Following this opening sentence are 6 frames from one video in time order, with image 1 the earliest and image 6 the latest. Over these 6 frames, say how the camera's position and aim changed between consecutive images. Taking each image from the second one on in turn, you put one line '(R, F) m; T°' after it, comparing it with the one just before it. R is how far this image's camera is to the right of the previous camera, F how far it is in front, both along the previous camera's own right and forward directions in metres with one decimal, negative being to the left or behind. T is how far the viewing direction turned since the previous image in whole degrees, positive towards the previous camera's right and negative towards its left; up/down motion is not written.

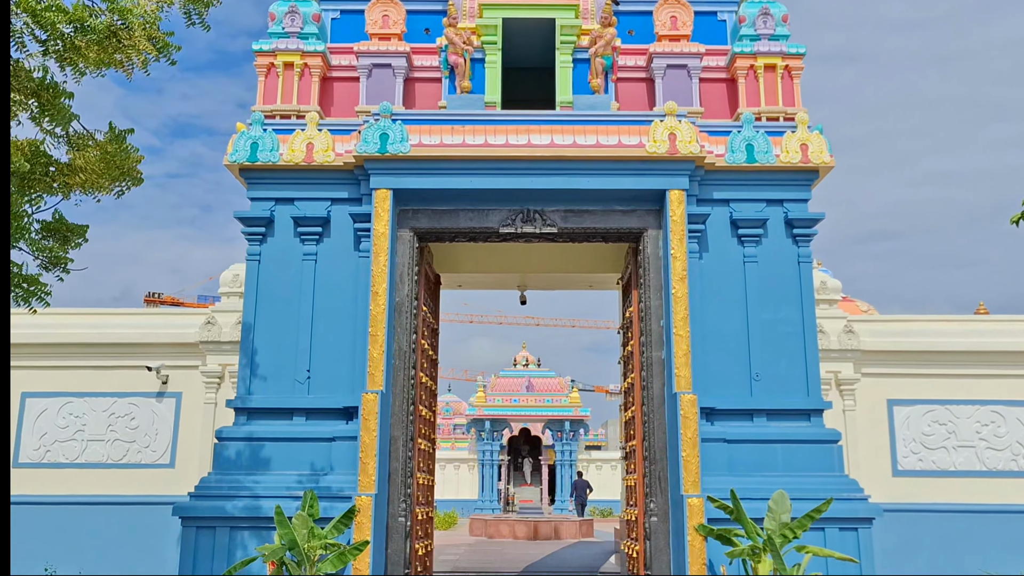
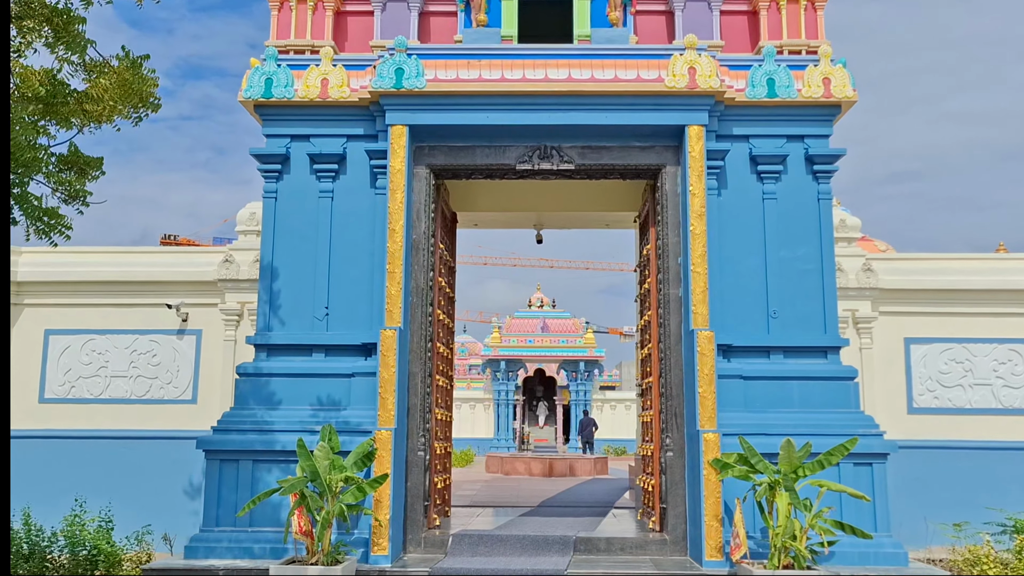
(0.0, 0.0) m; -1°
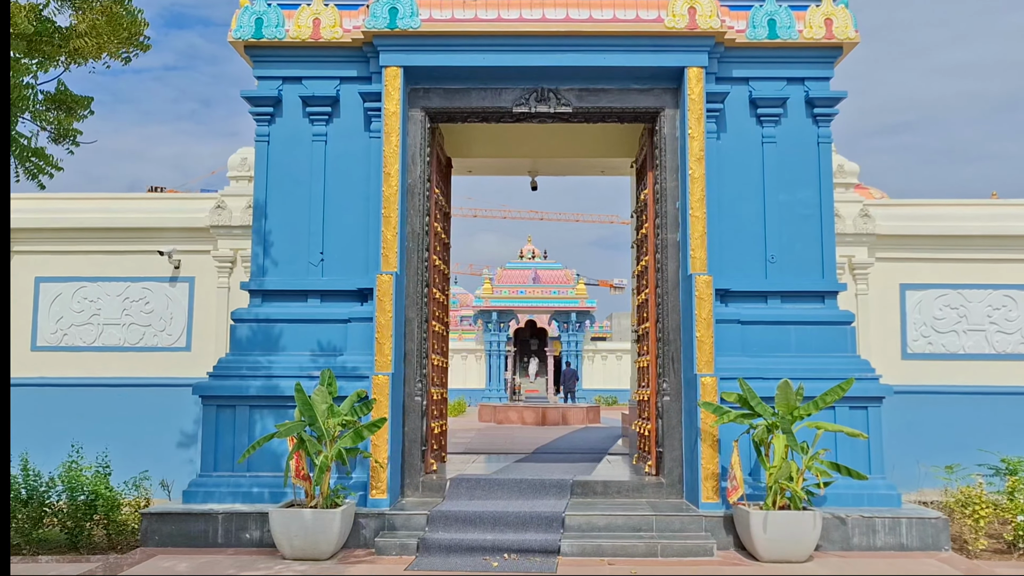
(0.0, 0.0) m; +1°
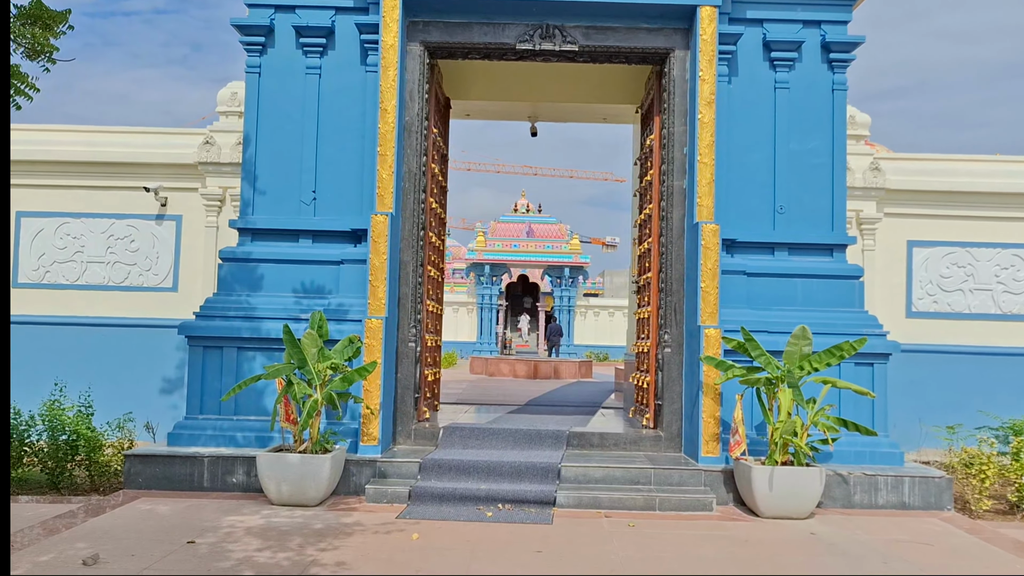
(0.0, +0.2) m; +1°
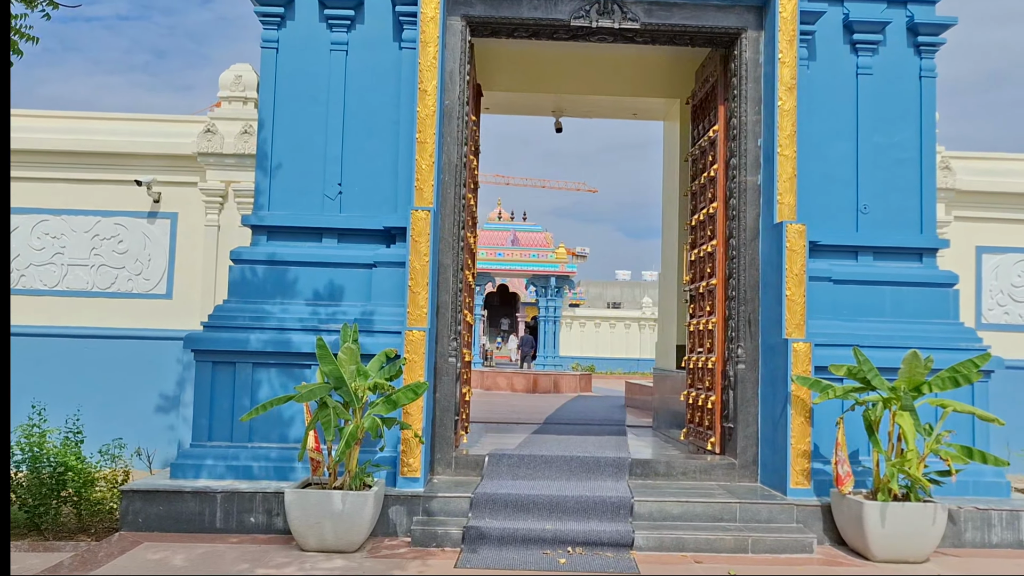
(-0.5, +0.7) m; +2°
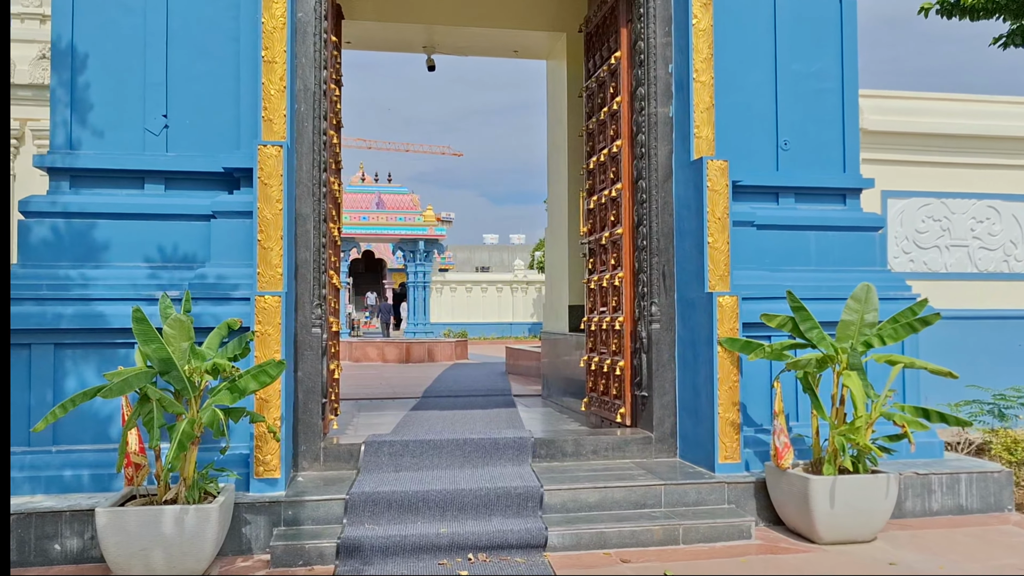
(-0.1, +0.8) m; +9°
